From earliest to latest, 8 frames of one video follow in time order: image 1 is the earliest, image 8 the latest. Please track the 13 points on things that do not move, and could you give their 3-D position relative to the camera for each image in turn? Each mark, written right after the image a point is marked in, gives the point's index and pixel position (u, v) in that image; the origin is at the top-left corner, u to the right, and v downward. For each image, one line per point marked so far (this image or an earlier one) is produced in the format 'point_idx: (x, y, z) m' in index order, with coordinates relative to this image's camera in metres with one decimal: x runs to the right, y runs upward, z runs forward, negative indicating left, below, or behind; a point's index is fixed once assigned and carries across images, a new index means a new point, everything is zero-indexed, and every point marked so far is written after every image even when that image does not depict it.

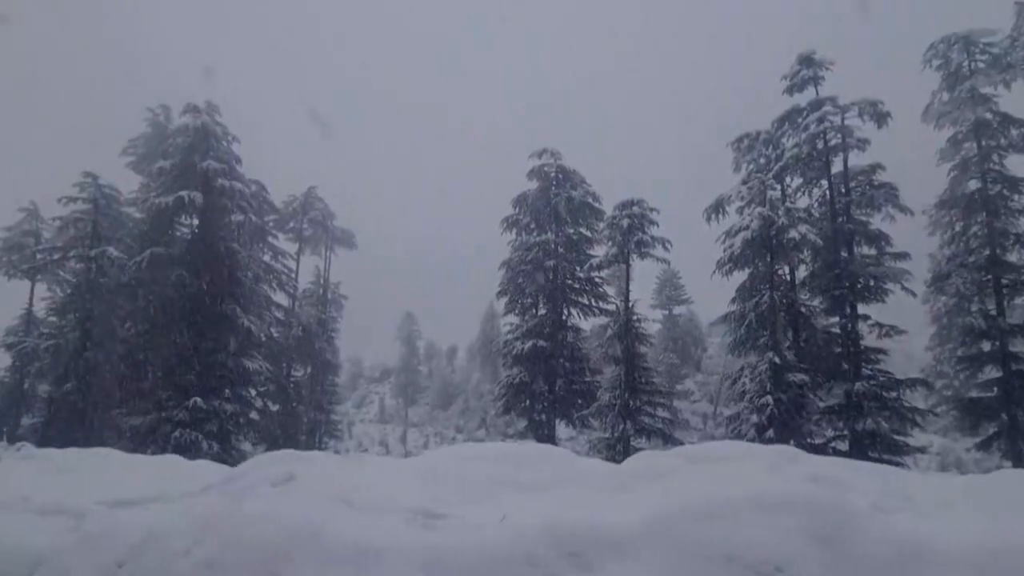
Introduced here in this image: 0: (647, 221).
0: (+3.7, +1.8, +19.2) m
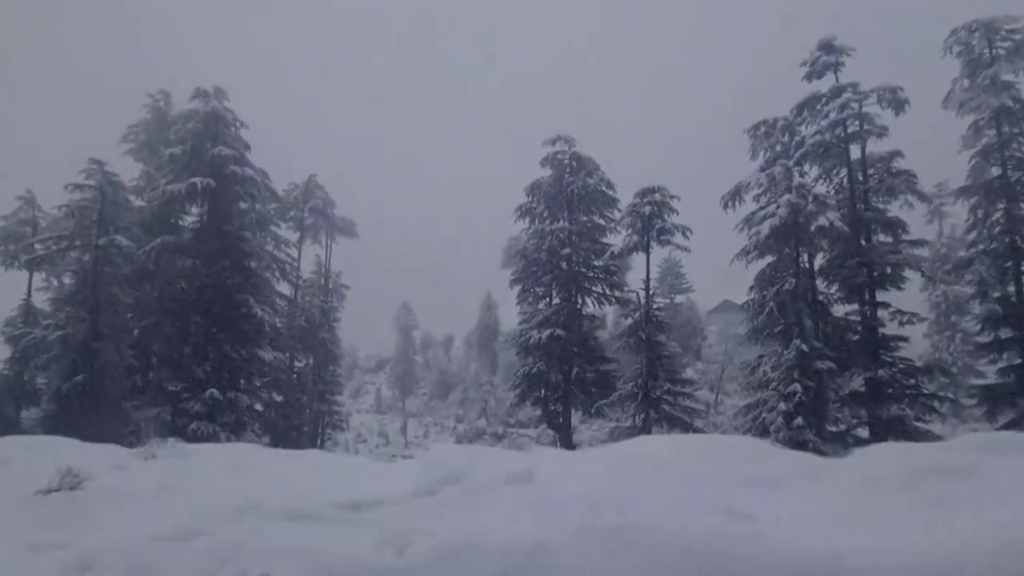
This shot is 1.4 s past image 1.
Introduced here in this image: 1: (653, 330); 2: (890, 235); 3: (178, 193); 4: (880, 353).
0: (+4.3, +2.2, +19.0) m
1: (+4.0, -1.1, +19.9) m
2: (+10.4, +1.5, +19.5) m
3: (-9.1, +2.6, +19.3) m
4: (+9.7, -1.7, +18.3) m
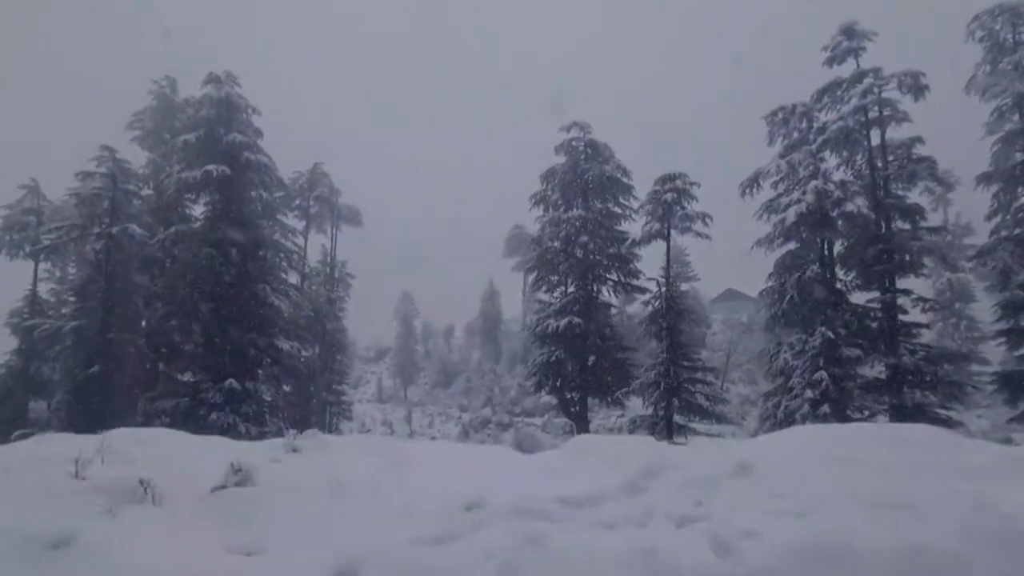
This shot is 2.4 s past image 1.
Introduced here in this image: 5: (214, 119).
0: (+4.8, +2.5, +18.9) m
1: (+4.5, -0.8, +19.8) m
2: (+10.9, +1.8, +19.4) m
3: (-8.6, +2.9, +19.0) m
4: (+10.2, -1.4, +18.3) m
5: (-8.3, +4.7, +19.8) m
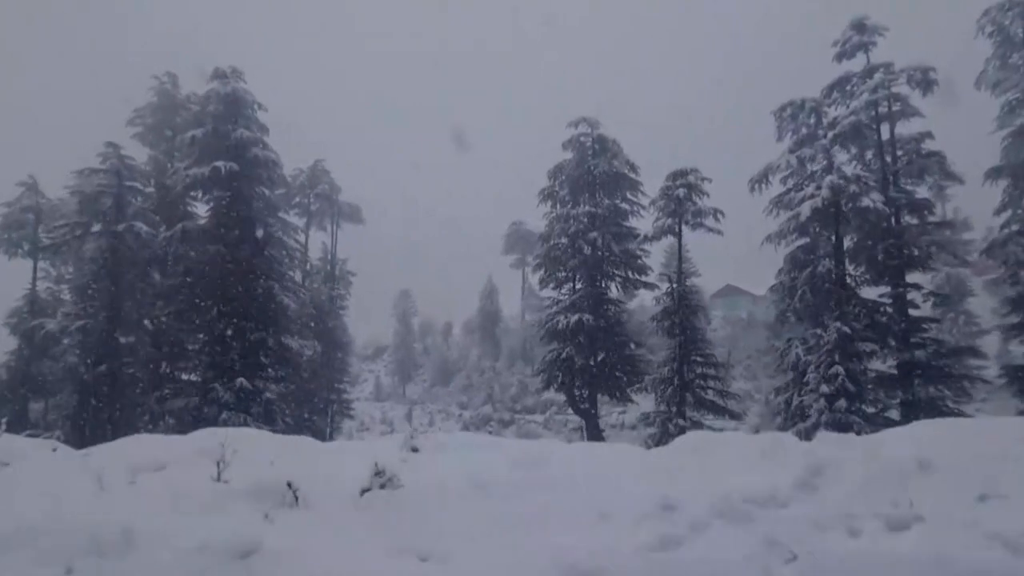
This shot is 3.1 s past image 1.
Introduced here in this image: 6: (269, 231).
0: (+5.1, +2.6, +18.8) m
1: (+4.8, -0.7, +19.7) m
2: (+11.2, +2.0, +19.4) m
3: (-8.3, +3.0, +18.7) m
4: (+10.6, -1.2, +18.3) m
5: (-8.1, +4.8, +19.6) m
6: (-6.9, +1.6, +20.0) m
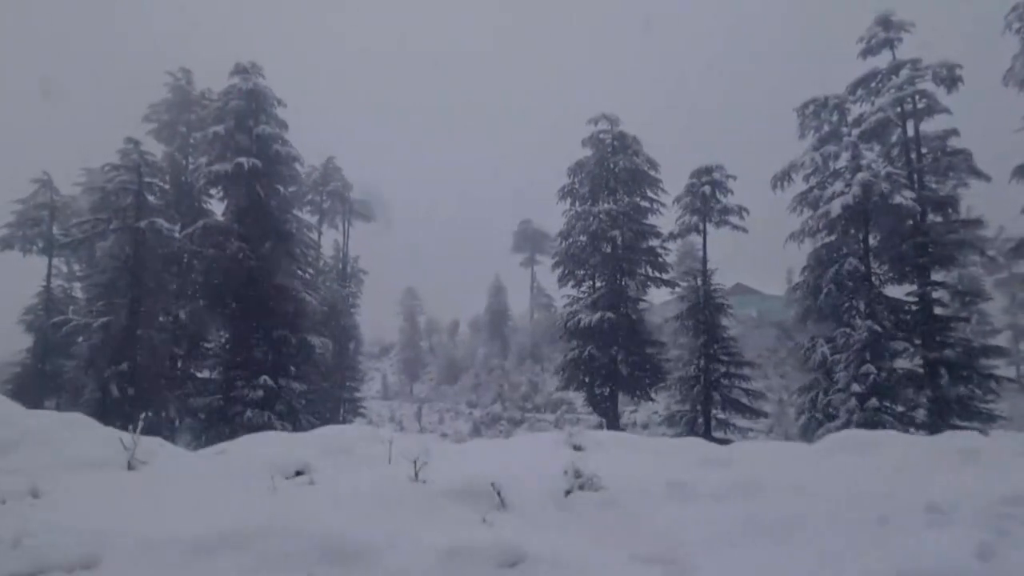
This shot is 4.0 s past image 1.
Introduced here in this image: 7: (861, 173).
0: (+5.7, +2.7, +18.7) m
1: (+5.5, -0.6, +19.6) m
2: (+11.8, +2.0, +19.3) m
3: (-7.7, +3.0, +18.6) m
4: (+11.2, -1.2, +18.2) m
5: (-7.5, +4.9, +19.4) m
6: (-6.3, +1.7, +19.8) m
7: (+9.0, +3.0, +18.1) m
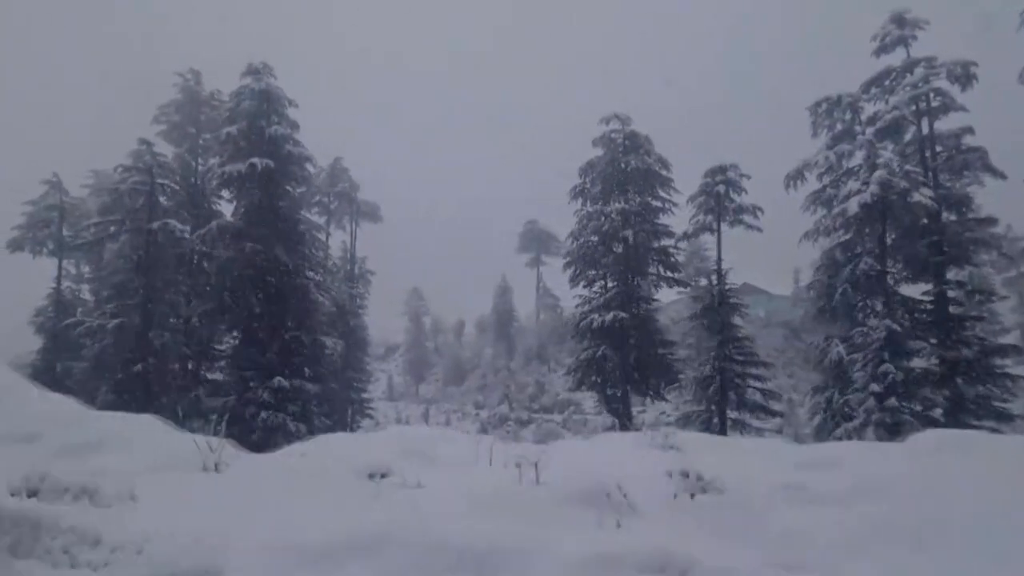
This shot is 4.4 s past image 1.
0: (+6.0, +2.7, +18.6) m
1: (+5.8, -0.6, +19.5) m
2: (+12.2, +2.1, +19.2) m
3: (-7.3, +3.0, +18.5) m
4: (+11.5, -1.2, +18.1) m
5: (-7.1, +4.8, +19.4) m
6: (-5.9, +1.7, +19.8) m
7: (+9.3, +3.0, +18.0) m
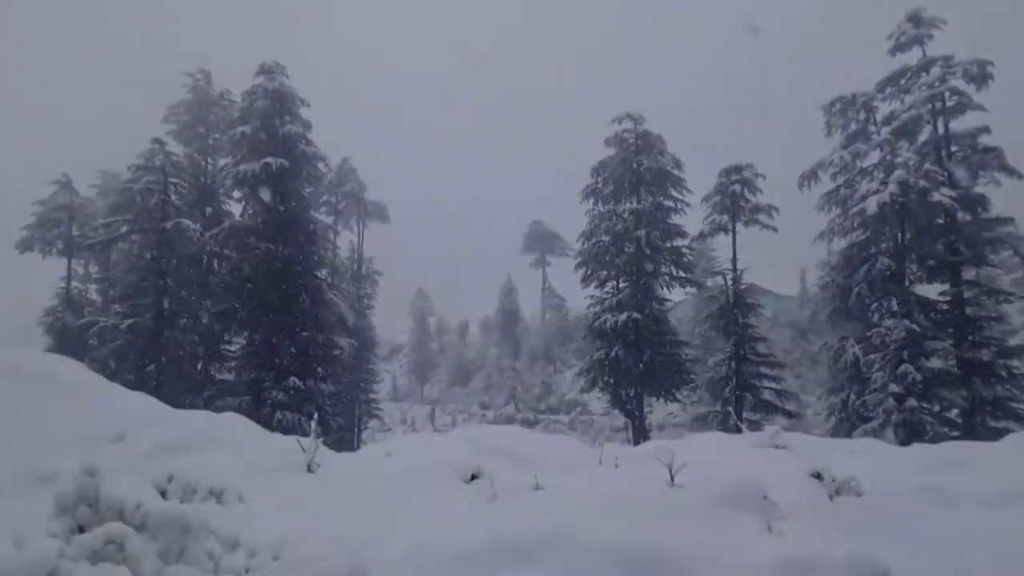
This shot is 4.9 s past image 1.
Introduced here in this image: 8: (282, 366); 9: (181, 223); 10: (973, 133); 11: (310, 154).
0: (+6.4, +2.7, +18.5) m
1: (+6.2, -0.6, +19.4) m
2: (+12.6, +2.1, +19.1) m
3: (-7.0, +3.0, +18.5) m
4: (+11.9, -1.2, +18.0) m
5: (-6.7, +4.8, +19.3) m
6: (-5.6, +1.7, +19.7) m
7: (+9.7, +3.0, +17.9) m
8: (-6.0, -2.0, +18.2) m
9: (-9.1, +1.8, +19.0) m
10: (+12.6, +4.2, +19.2) m
11: (-5.5, +3.6, +19.2) m
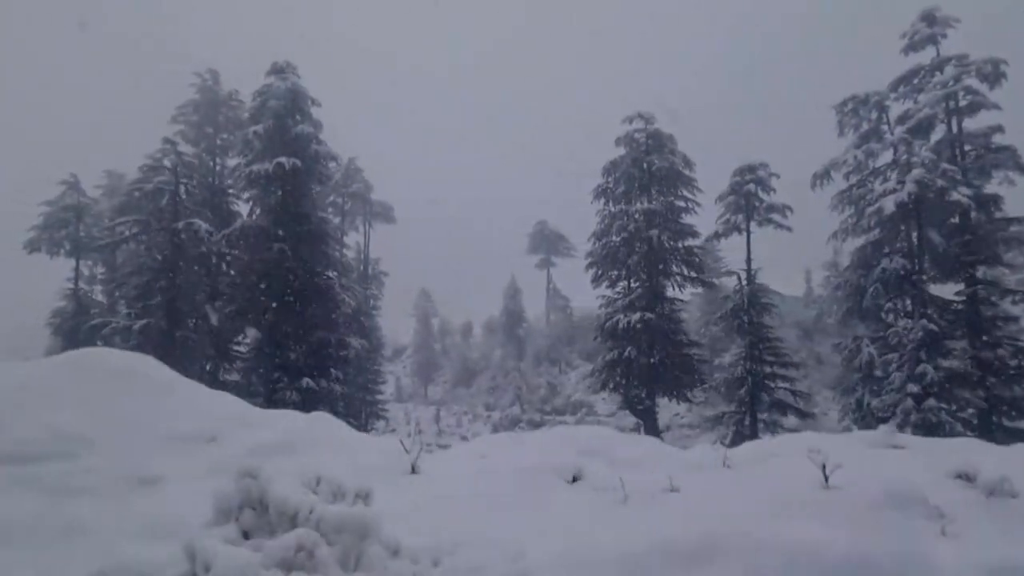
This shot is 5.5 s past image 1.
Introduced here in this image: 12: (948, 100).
0: (+6.8, +2.7, +18.4) m
1: (+6.6, -0.6, +19.3) m
2: (+12.9, +2.1, +19.1) m
3: (-6.6, +3.0, +18.4) m
4: (+12.3, -1.2, +18.0) m
5: (-6.4, +4.8, +19.2) m
6: (-5.2, +1.6, +19.6) m
7: (+10.1, +3.0, +17.8) m
8: (-5.7, -2.0, +18.1) m
9: (-8.7, +1.7, +18.9) m
10: (+13.0, +4.3, +19.2) m
11: (-5.2, +3.6, +19.1) m
12: (+11.7, +5.1, +19.0) m
